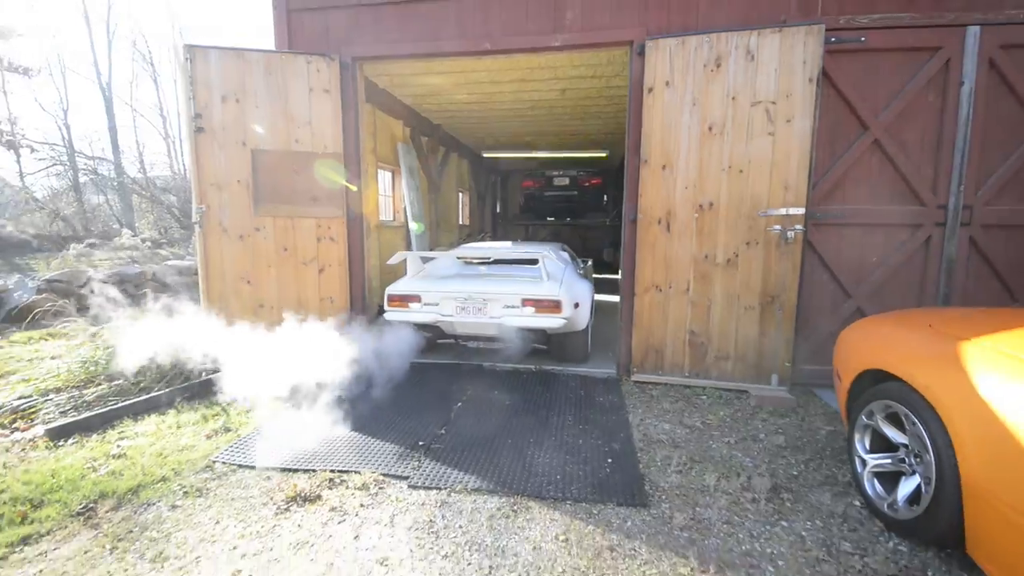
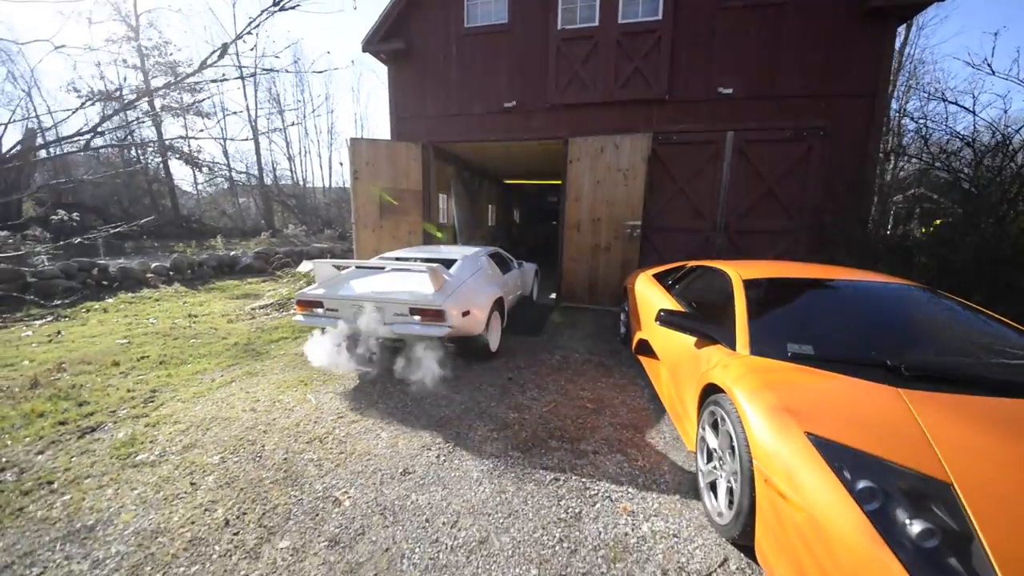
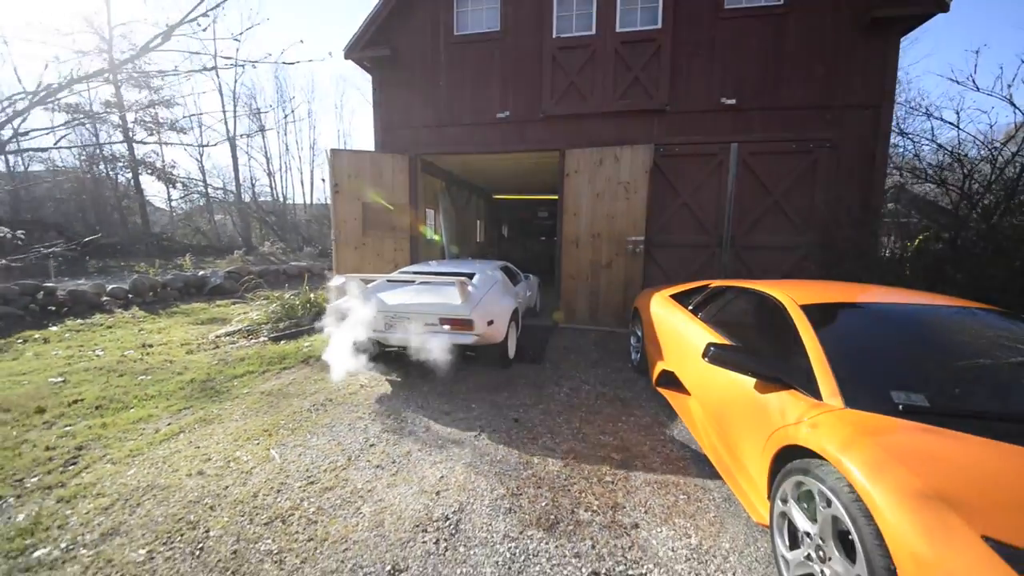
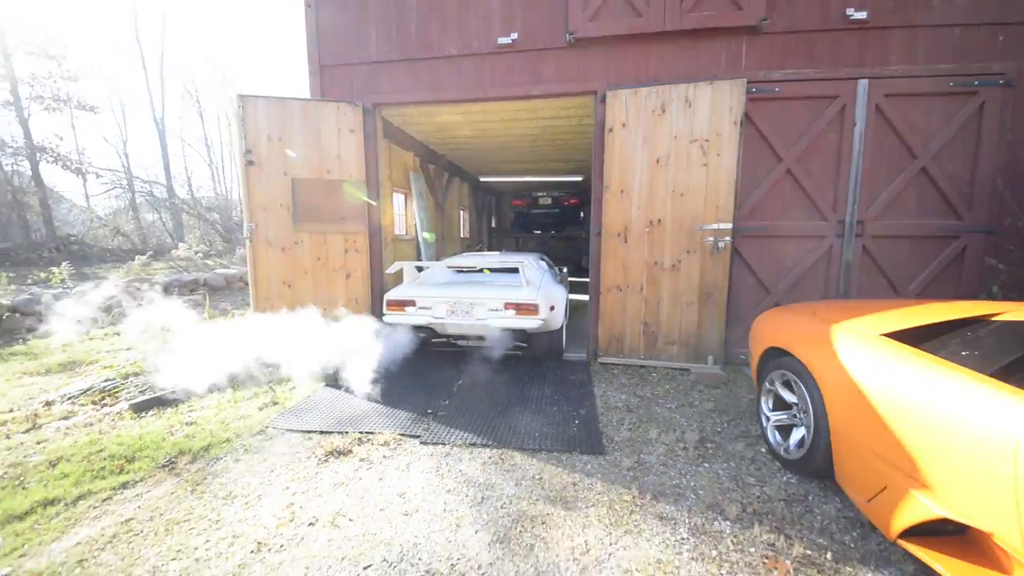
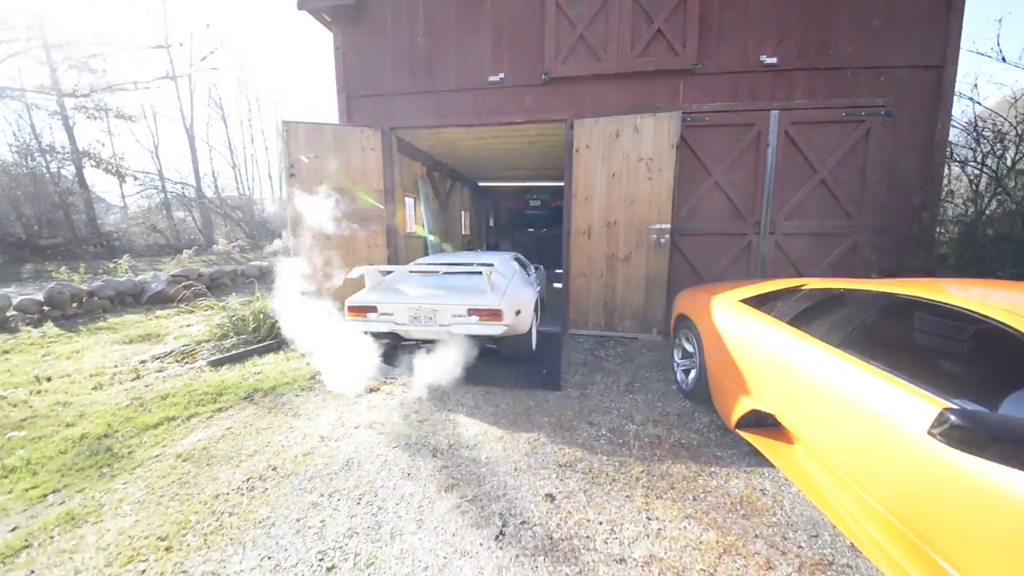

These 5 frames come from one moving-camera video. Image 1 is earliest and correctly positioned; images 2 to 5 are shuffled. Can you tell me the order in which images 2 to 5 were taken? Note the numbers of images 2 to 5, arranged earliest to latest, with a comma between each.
4, 5, 3, 2
